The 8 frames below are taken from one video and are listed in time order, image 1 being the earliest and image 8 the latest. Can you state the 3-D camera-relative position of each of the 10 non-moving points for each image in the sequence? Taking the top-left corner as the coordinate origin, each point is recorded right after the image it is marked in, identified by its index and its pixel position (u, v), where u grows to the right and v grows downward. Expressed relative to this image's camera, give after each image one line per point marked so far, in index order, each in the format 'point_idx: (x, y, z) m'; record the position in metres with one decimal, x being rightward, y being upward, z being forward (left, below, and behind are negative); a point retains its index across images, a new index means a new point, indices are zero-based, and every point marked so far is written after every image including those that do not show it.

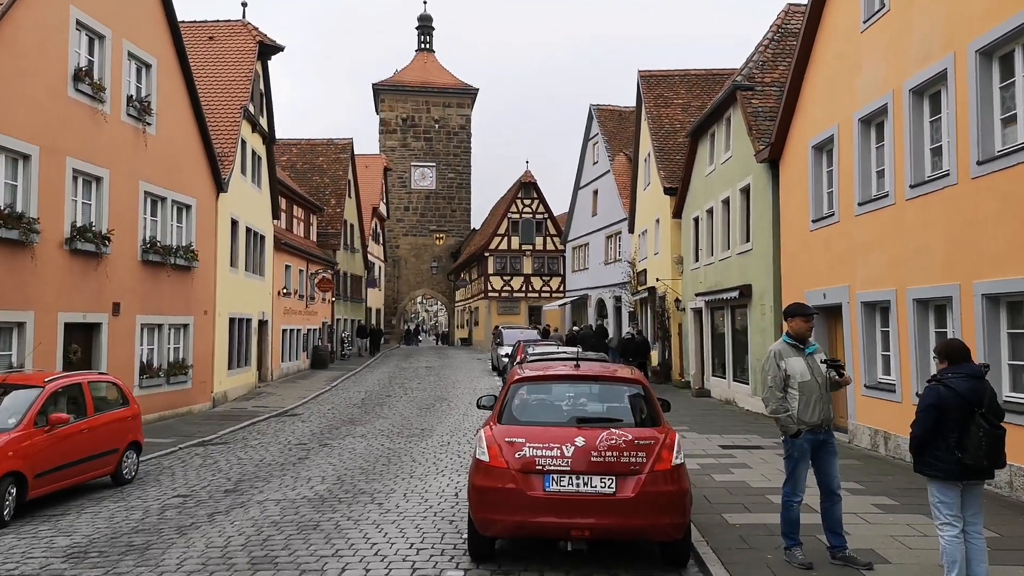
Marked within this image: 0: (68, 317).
0: (-8.0, -0.5, +13.6) m
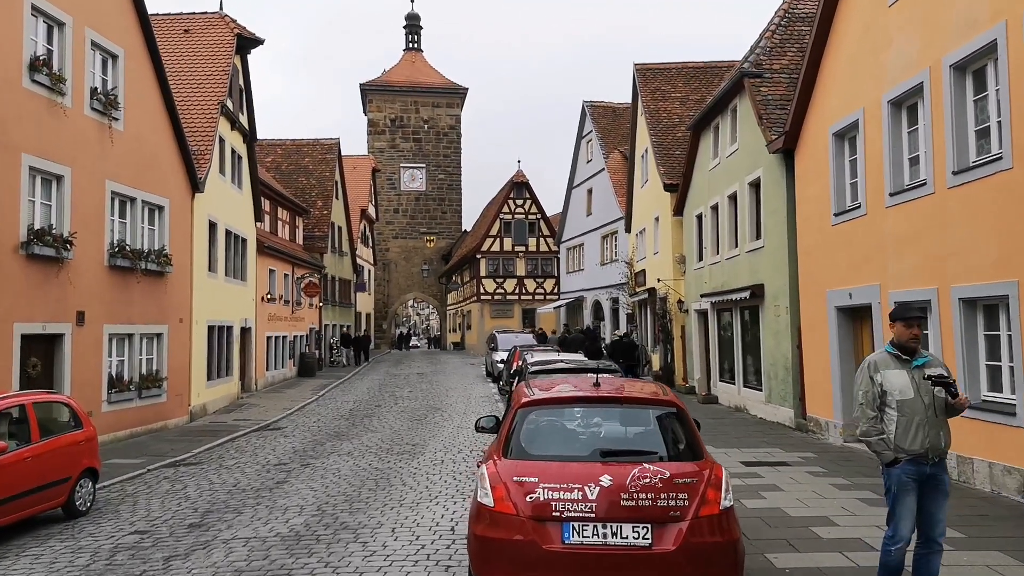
0: (-8.1, -0.7, +12.4) m
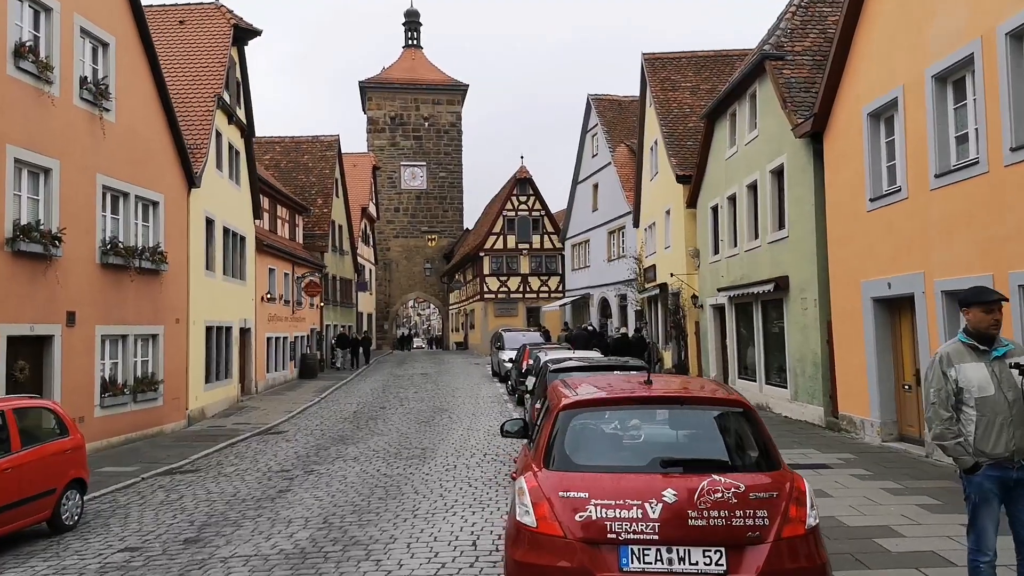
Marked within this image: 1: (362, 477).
0: (-7.9, -0.7, +11.7) m
1: (-2.1, -2.6, +10.5) m
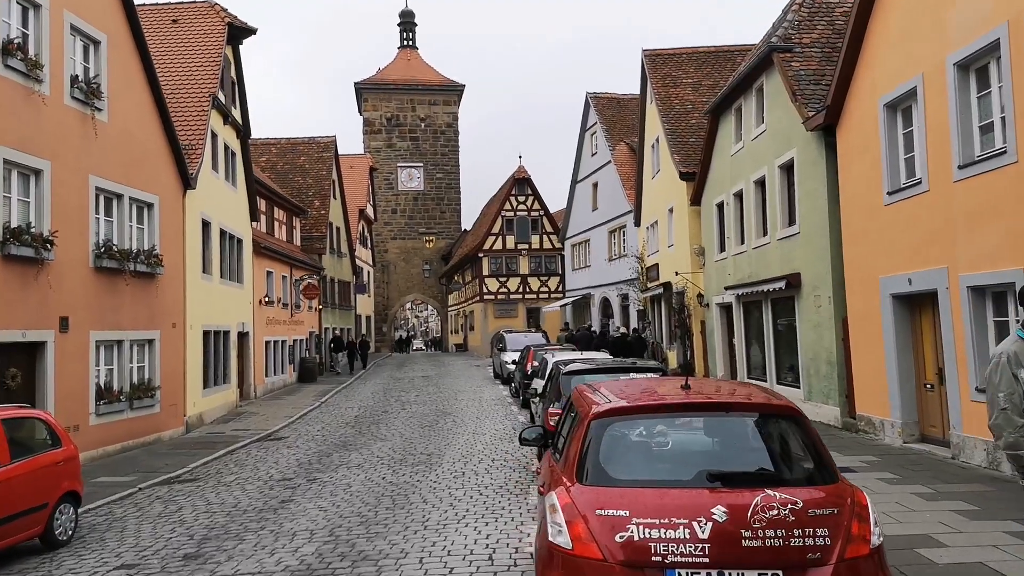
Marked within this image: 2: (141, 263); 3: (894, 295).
0: (-7.7, -0.7, +11.4) m
1: (-1.9, -2.7, +10.1) m
2: (-7.5, +0.5, +15.1) m
3: (+5.5, -0.1, +10.8) m
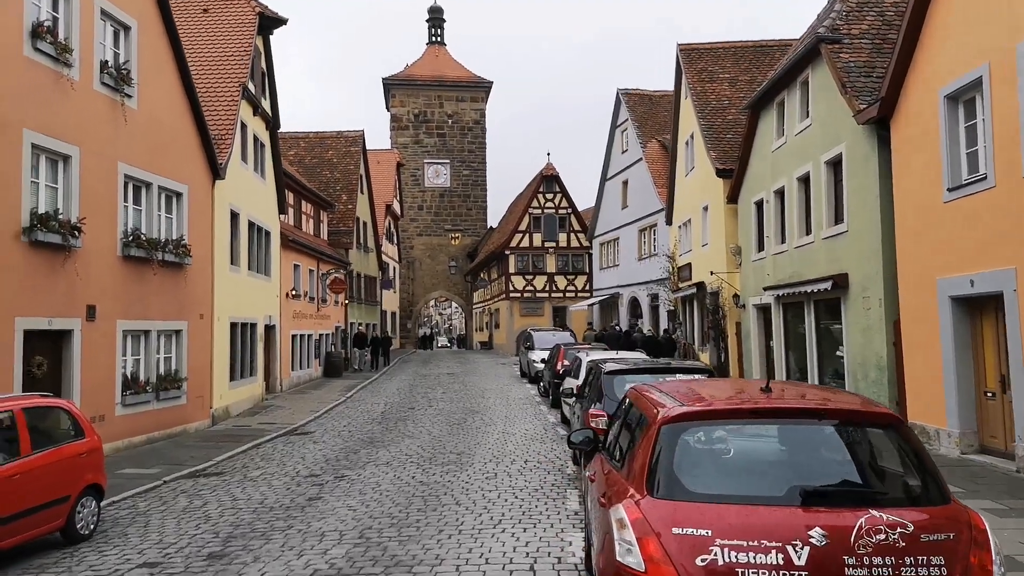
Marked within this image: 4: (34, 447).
0: (-7.2, -0.5, +11.2) m
1: (-1.5, -2.6, +9.8) m
2: (-6.8, +0.7, +14.9) m
3: (+6.0, -0.1, +10.2) m
4: (-4.6, -1.5, +7.1) m
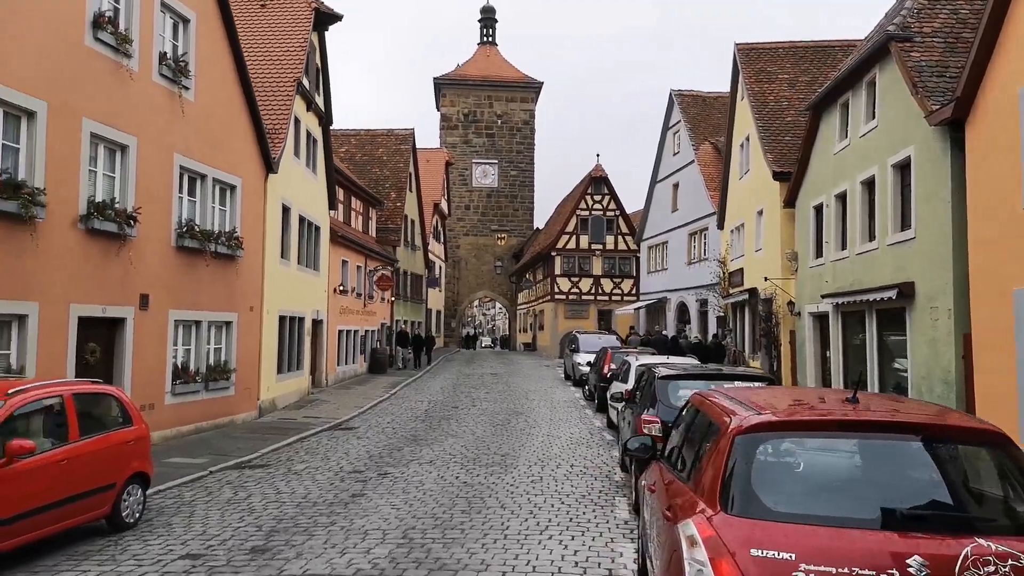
0: (-6.5, -0.3, +11.3) m
1: (-0.9, -2.5, +9.6) m
2: (-5.8, +0.9, +15.0) m
3: (+6.7, -0.3, +9.6) m
4: (-4.1, -1.4, +7.2) m
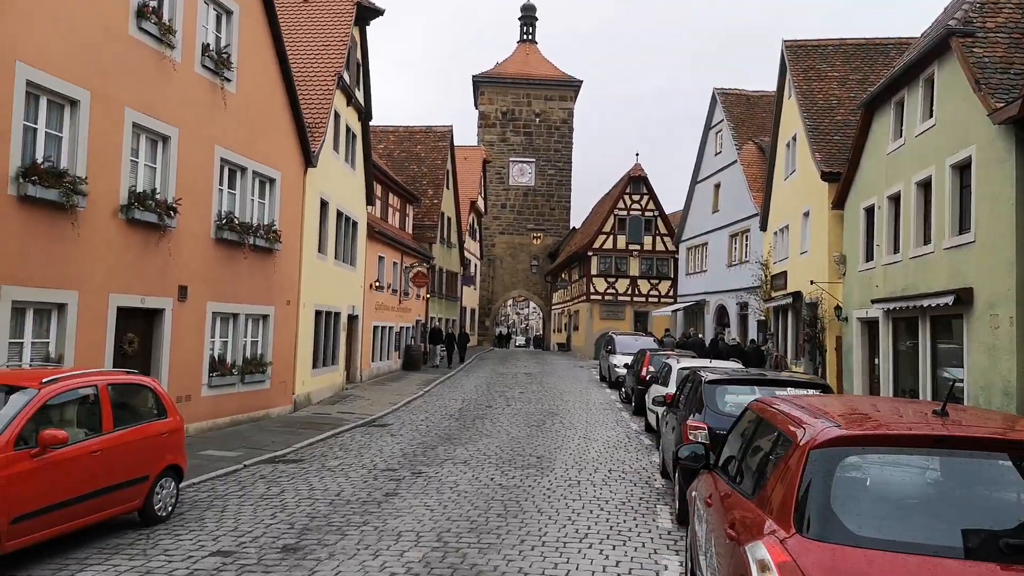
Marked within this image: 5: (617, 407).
0: (-5.9, -0.2, +11.3) m
1: (-0.5, -2.5, +9.3) m
2: (-5.0, +1.0, +15.0) m
3: (+7.1, -0.4, +9.0) m
4: (-3.7, -1.3, +7.1) m
5: (+2.7, -3.0, +18.9) m
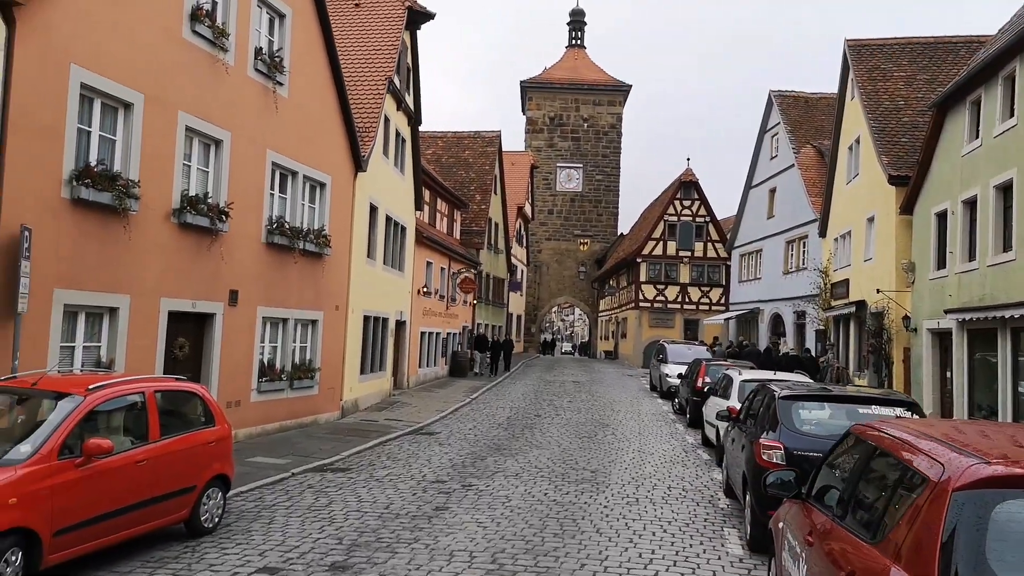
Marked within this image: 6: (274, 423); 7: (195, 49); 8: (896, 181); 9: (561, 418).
0: (-5.1, -0.3, +11.3) m
1: (+0.2, -2.5, +8.9) m
2: (-4.0, +0.9, +14.9) m
3: (+7.8, -0.5, +8.2) m
4: (-3.2, -1.3, +6.9) m
5: (+3.9, -3.2, +18.3) m
6: (-4.5, -2.5, +13.9) m
7: (-4.9, +3.7, +11.6) m
8: (+9.5, +2.6, +18.6) m
9: (+1.2, -3.2, +18.1) m
